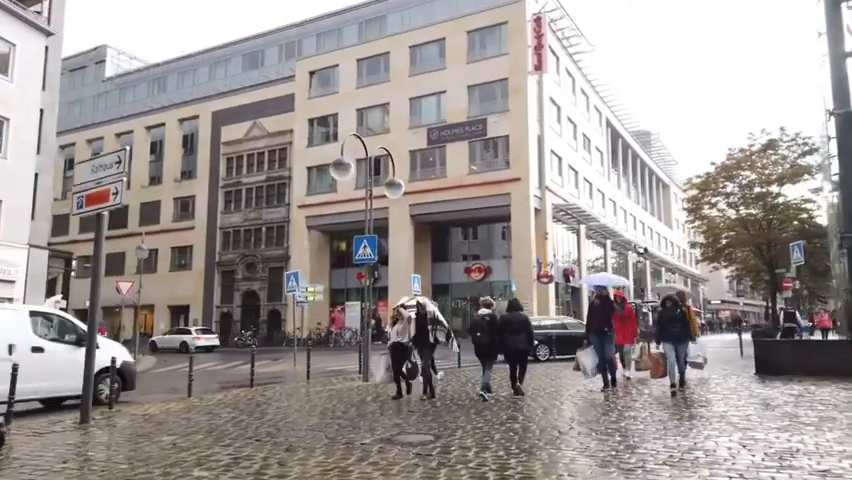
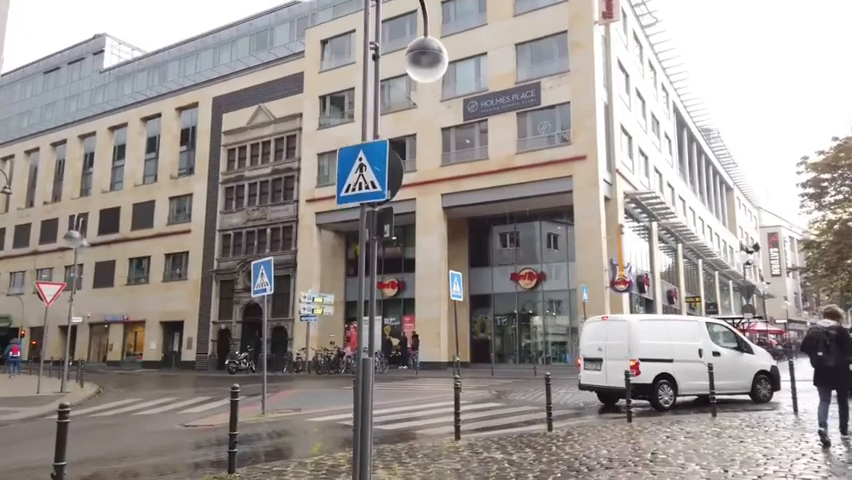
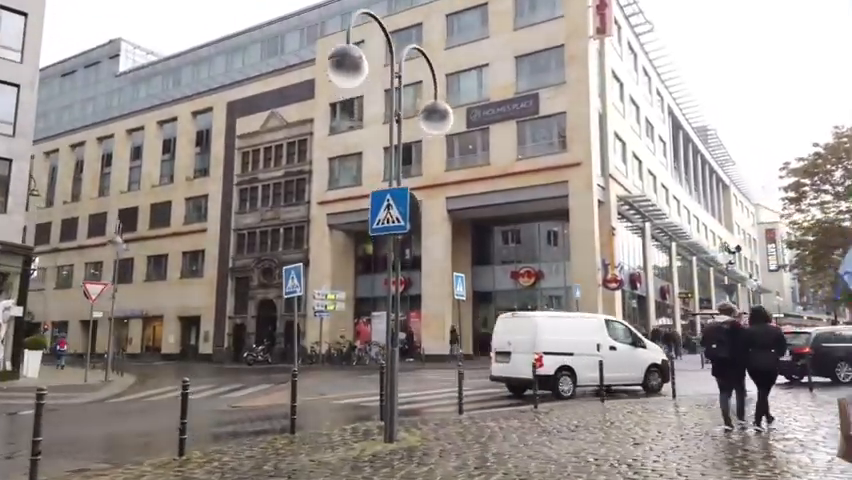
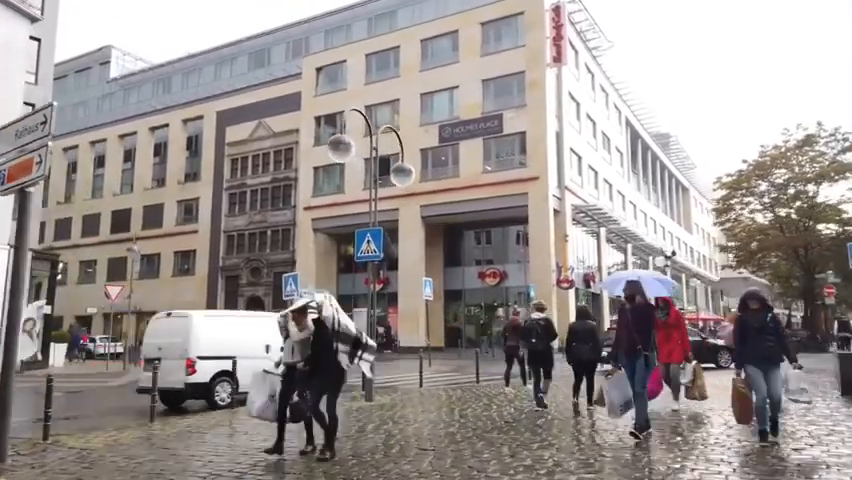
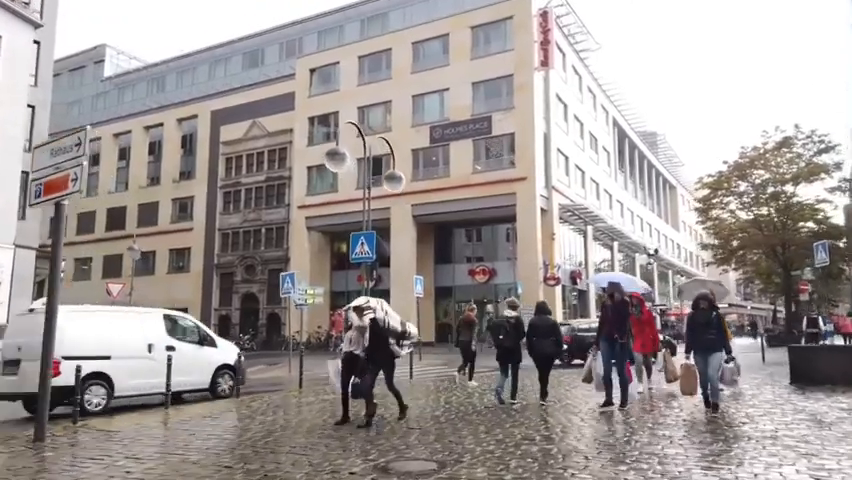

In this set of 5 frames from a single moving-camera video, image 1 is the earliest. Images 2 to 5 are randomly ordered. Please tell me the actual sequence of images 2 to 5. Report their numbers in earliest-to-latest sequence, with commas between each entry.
5, 4, 3, 2
